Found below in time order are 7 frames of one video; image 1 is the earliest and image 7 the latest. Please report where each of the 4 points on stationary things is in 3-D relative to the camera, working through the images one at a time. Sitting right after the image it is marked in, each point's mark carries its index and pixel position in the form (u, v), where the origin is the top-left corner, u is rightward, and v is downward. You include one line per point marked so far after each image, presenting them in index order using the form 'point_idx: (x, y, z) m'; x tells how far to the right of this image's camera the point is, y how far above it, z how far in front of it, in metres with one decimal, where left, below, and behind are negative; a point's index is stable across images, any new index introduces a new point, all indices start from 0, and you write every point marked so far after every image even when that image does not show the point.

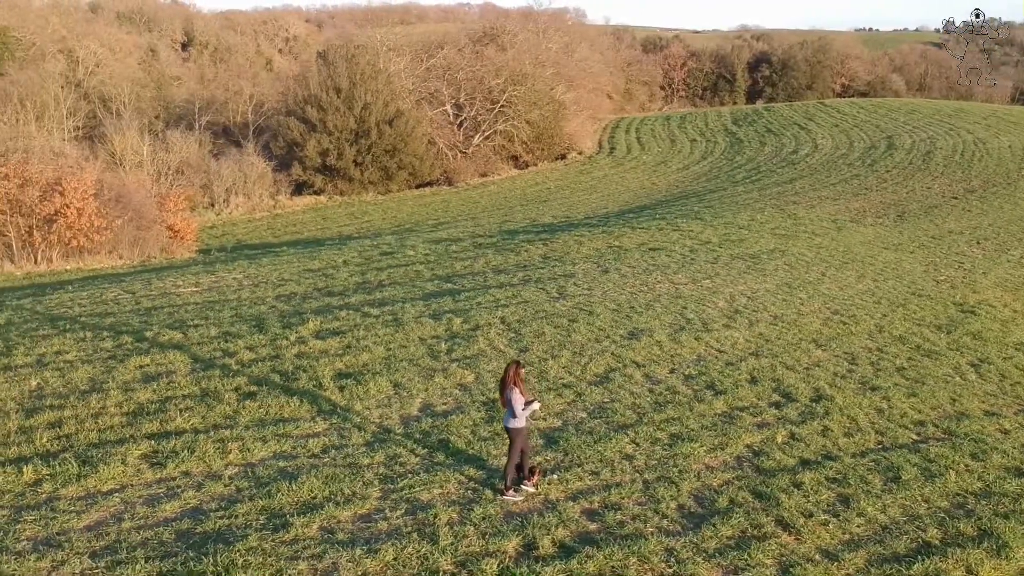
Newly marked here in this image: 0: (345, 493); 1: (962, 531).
0: (-1.1, -1.4, +6.7) m
1: (+3.3, -1.8, +7.3) m
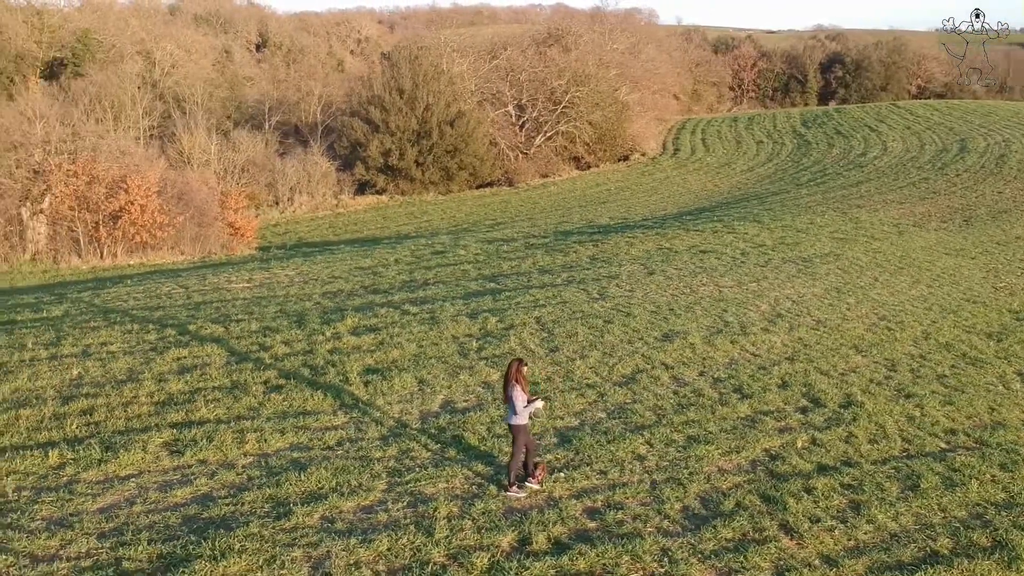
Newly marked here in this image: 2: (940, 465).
0: (-1.1, -1.4, +6.9) m
1: (+3.3, -1.8, +7.1) m
2: (+3.7, -1.5, +8.7) m
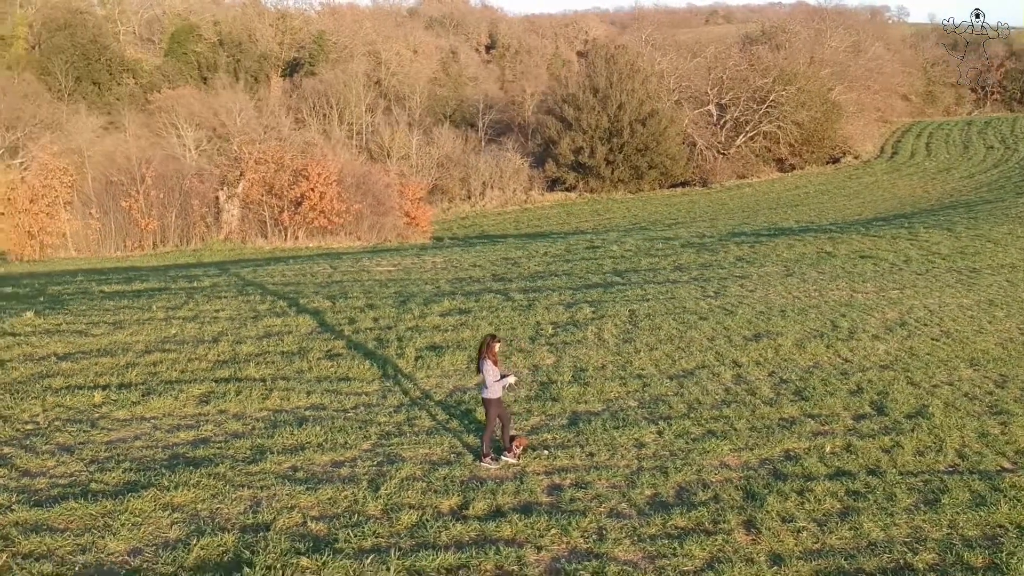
0: (-1.3, -1.1, +7.4) m
1: (+3.0, -1.8, +6.7) m
2: (+3.8, -1.6, +8.1) m
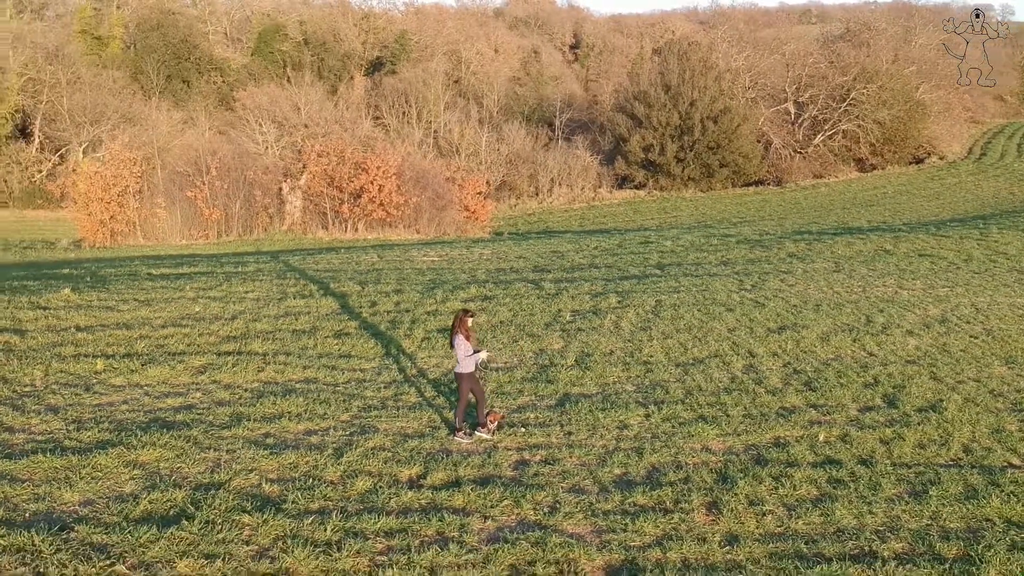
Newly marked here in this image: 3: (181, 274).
0: (-1.5, -0.9, +7.6) m
1: (+2.8, -1.7, +6.5) m
2: (+3.7, -1.5, +7.8) m
3: (-5.1, +0.2, +15.3) m
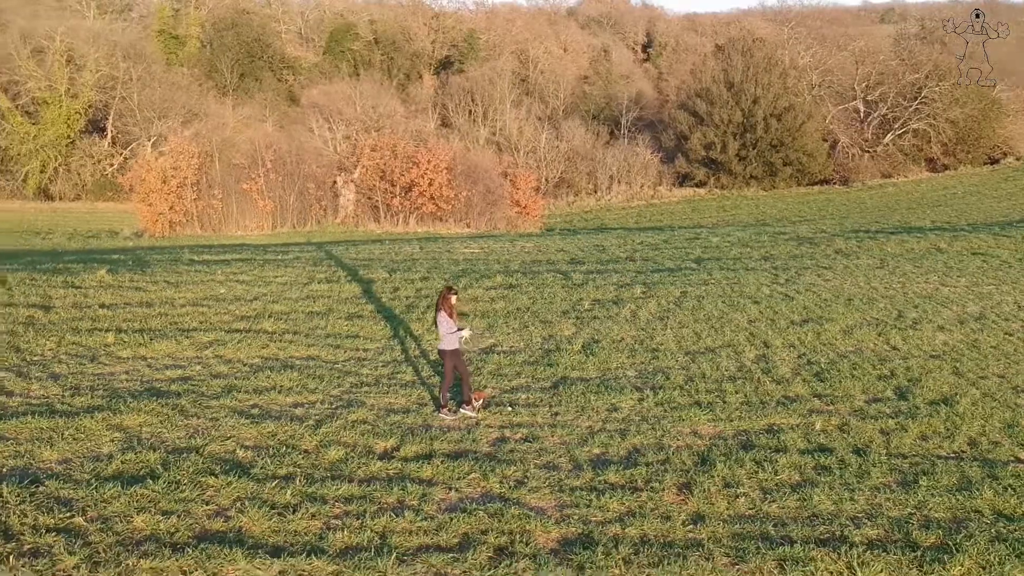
0: (-1.6, -0.8, +7.8) m
1: (+2.5, -1.6, +6.3) m
2: (+3.5, -1.4, +7.6) m
3: (-4.6, +0.4, +15.7) m
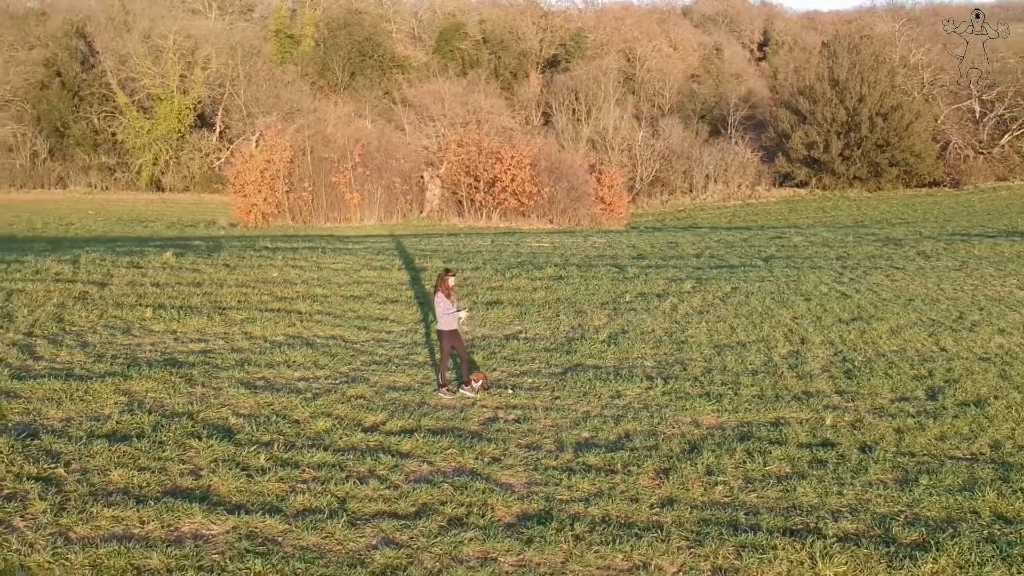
0: (-1.6, -0.6, +8.1) m
1: (+2.4, -1.5, +6.2) m
2: (+3.5, -1.4, +7.4) m
3: (-3.6, +0.7, +16.3) m
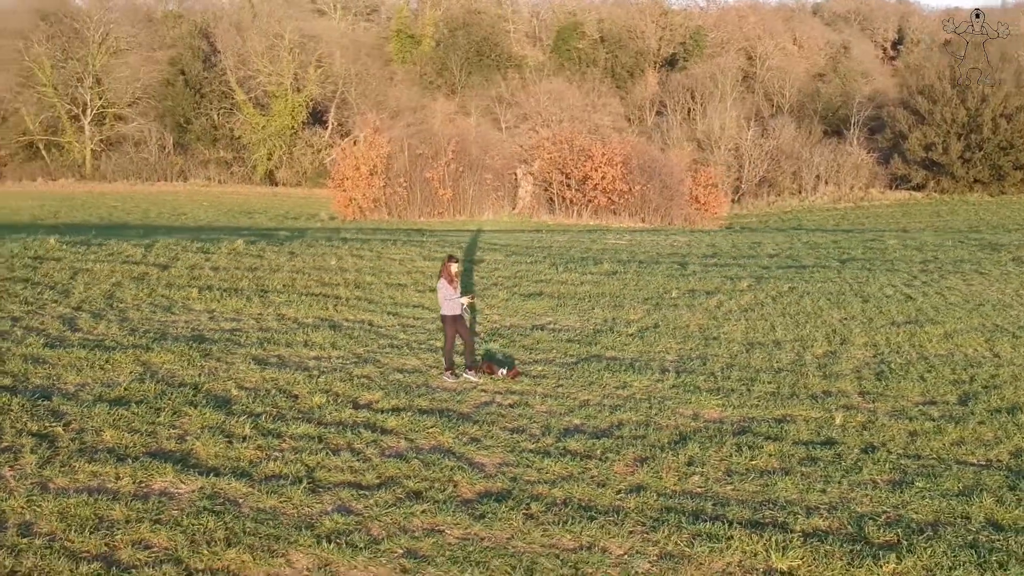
0: (-1.5, -0.5, +8.4) m
1: (+2.2, -1.5, +6.1) m
2: (+3.4, -1.4, +7.1) m
3: (-2.5, +0.8, +16.9) m
